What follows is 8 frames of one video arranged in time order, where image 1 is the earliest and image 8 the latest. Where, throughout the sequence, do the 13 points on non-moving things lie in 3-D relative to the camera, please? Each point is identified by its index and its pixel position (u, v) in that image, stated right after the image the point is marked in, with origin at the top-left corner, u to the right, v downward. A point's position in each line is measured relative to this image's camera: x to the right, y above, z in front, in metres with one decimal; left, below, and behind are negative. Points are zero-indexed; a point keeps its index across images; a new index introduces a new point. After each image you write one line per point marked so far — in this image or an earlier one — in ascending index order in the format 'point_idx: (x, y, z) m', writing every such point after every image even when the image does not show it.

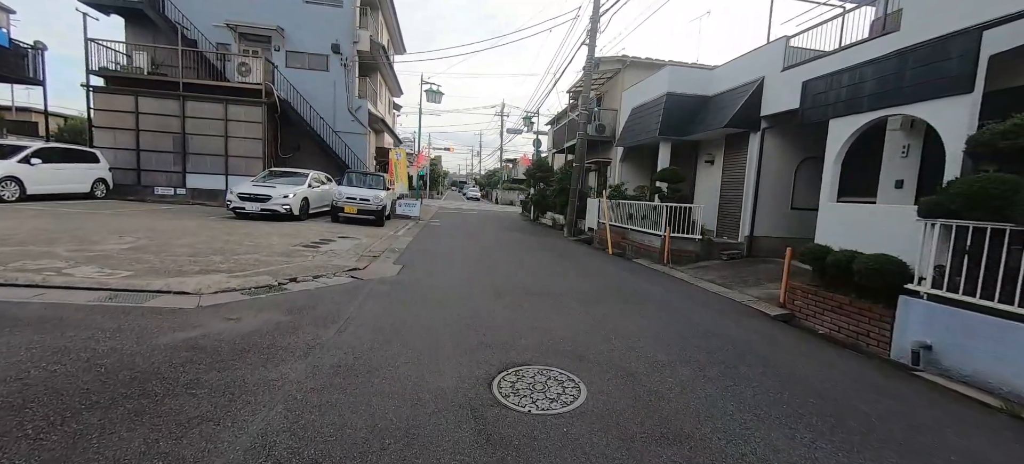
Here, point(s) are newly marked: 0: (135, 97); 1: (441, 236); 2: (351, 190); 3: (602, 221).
0: (-14.4, +5.1, +16.3) m
1: (-2.1, -0.1, +12.8) m
2: (-4.9, +1.3, +12.8) m
3: (+3.0, +0.3, +14.0) m
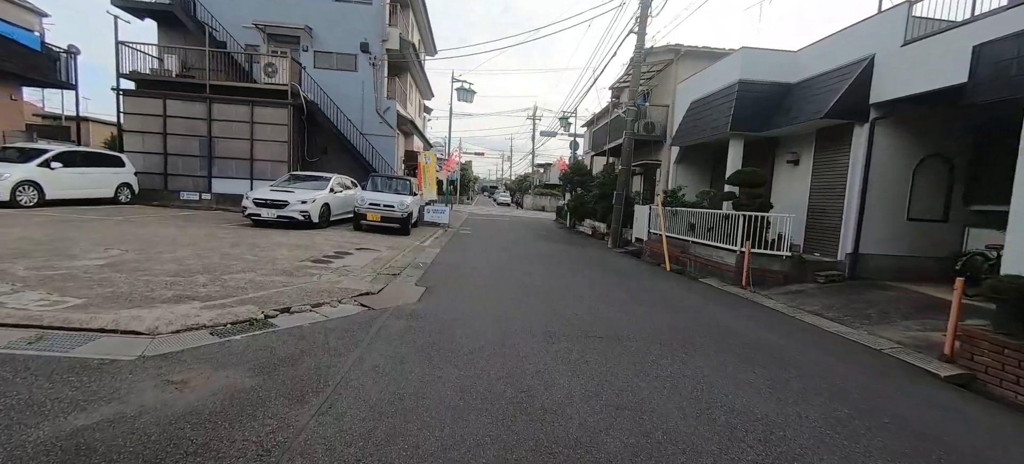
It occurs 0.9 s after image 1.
0: (-13.0, +4.9, +15.8) m
1: (-1.1, -0.4, +11.4) m
2: (-3.8, +1.0, +11.7) m
3: (+4.2, 0.0, +12.3) m
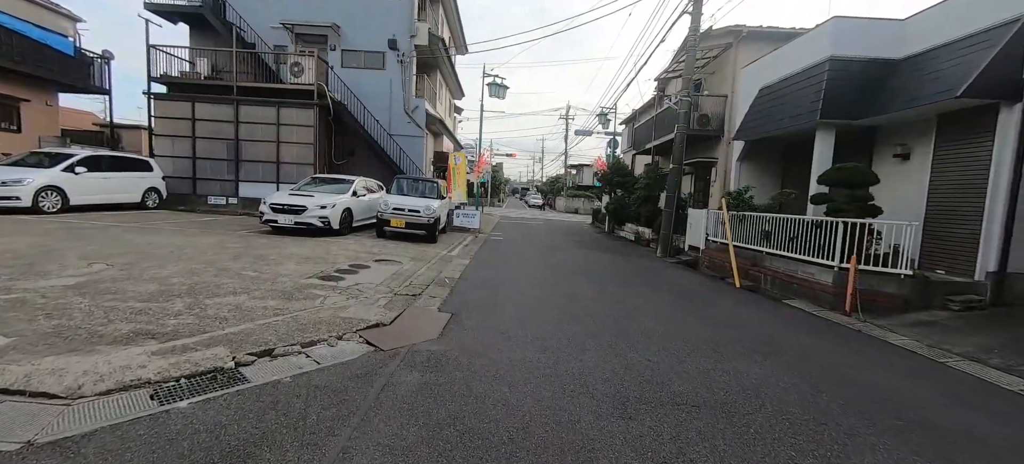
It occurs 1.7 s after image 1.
0: (-11.7, +4.7, +15.5) m
1: (-0.2, -0.6, +10.2) m
2: (-2.8, +0.8, +10.7) m
3: (+5.1, -0.2, +10.7) m
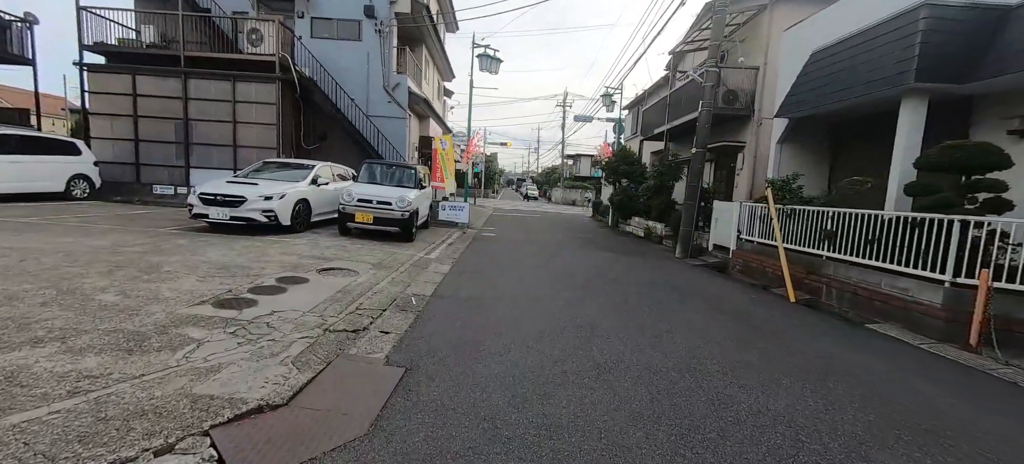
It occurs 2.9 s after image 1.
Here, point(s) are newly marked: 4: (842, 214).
0: (-11.9, +4.9, +13.3) m
1: (-0.3, -0.5, +8.3) m
2: (-3.0, +0.9, +8.7) m
3: (+5.0, -0.2, +8.8) m
4: (+5.1, +0.3, +6.6) m
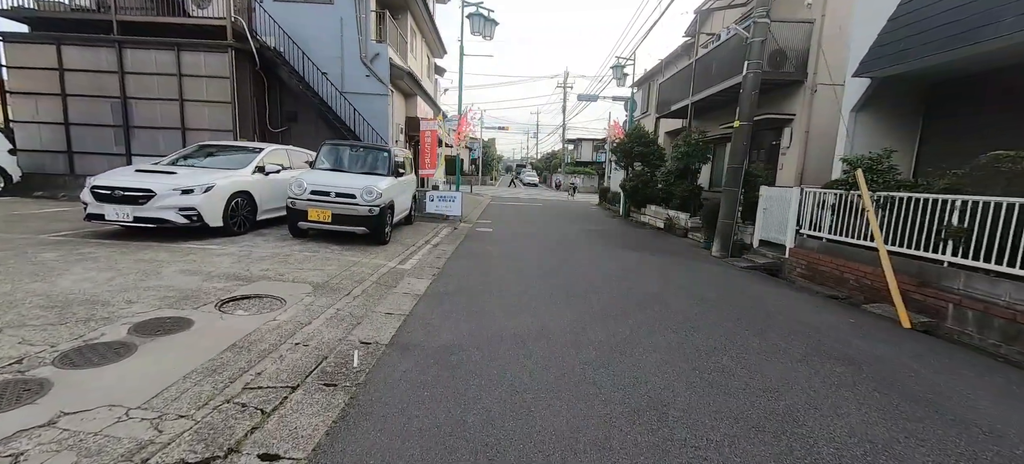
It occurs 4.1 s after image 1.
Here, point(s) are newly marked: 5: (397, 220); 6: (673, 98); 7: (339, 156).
0: (-12.0, +4.9, +11.2) m
1: (-0.3, -0.5, +6.3) m
2: (-3.0, +0.9, +6.7) m
3: (+5.0, -0.1, +6.9) m
4: (+5.1, +0.3, +4.7) m
5: (-2.2, +0.2, +8.1) m
6: (+5.4, +4.5, +14.2) m
7: (-3.3, +1.4, +8.0) m
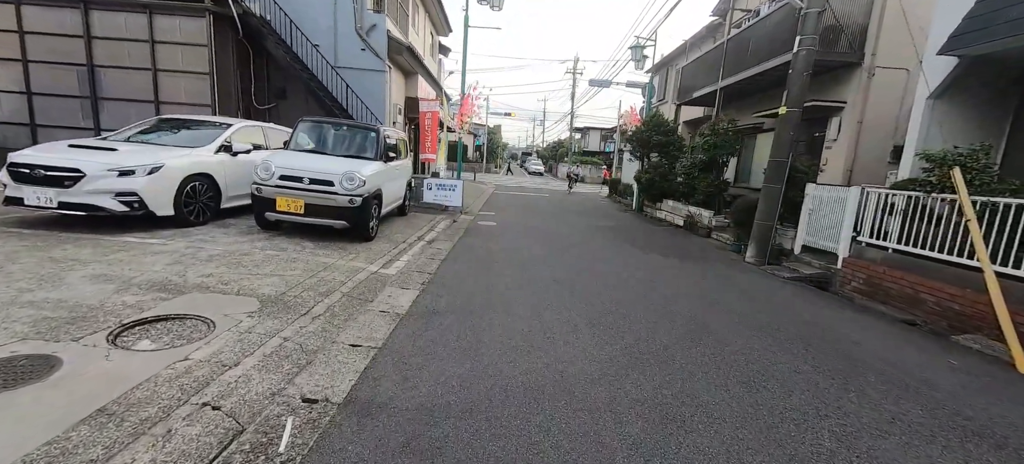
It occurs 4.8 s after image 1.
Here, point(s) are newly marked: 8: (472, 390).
0: (-11.7, +5.3, +10.0) m
1: (-0.2, -0.5, +5.3) m
2: (-2.9, +0.9, +5.6) m
3: (+5.1, -0.2, +5.8) m
4: (+5.2, +0.1, +3.6) m
5: (-2.1, +0.3, +7.0) m
6: (+5.7, +4.6, +13.0) m
7: (-3.1, +1.6, +7.0) m
8: (-0.3, -1.0, +2.6) m
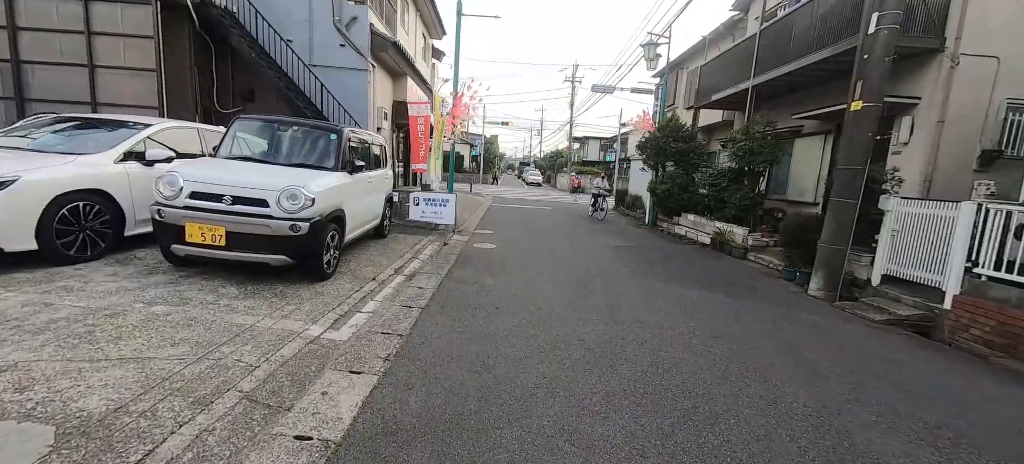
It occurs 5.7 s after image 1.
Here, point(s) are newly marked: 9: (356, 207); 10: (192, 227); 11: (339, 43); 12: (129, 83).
0: (-11.7, +4.8, +8.5) m
1: (-0.1, -0.9, +3.7) m
2: (-2.8, +0.6, +4.0) m
3: (+5.2, -0.5, +4.2) m
4: (+5.3, -0.1, +2.0) m
5: (-2.0, -0.1, +5.4) m
6: (+5.7, +4.1, +11.6) m
7: (-3.1, +1.2, +5.4) m
8: (-0.2, -1.2, +1.0) m
9: (-2.0, +0.3, +5.4) m
10: (-2.9, +0.1, +3.8) m
11: (-4.3, +4.7, +10.7) m
12: (-8.0, +3.1, +8.9) m
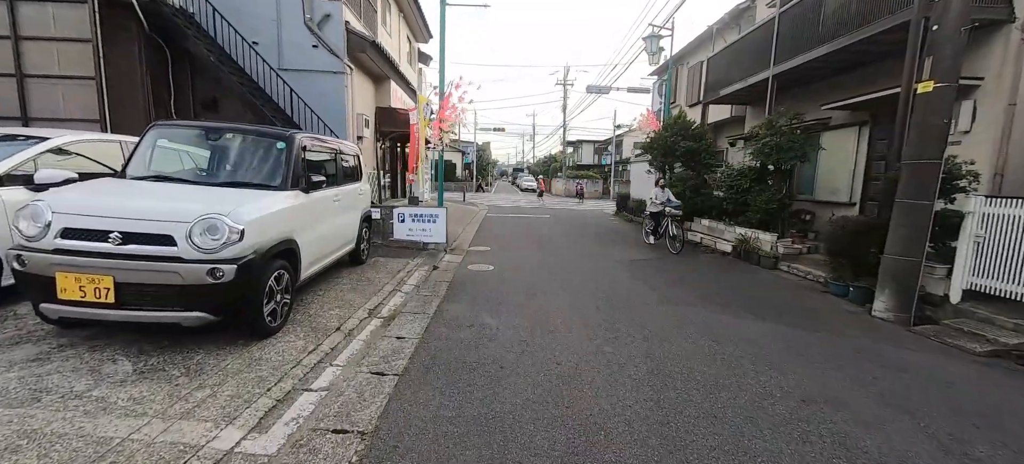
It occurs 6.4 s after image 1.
0: (-11.9, +4.1, +7.4) m
1: (0.0, -1.1, +2.6) m
2: (-2.8, +0.2, +2.9) m
3: (+5.2, -0.6, +3.2) m
4: (+5.4, -0.2, +1.0) m
5: (-2.0, -0.4, +4.3) m
6: (+5.5, +3.9, +10.6) m
7: (-3.1, +0.8, +4.3) m
8: (0.0, -1.4, -0.1) m
9: (-2.0, 0.0, +4.3) m
10: (-2.8, -0.3, +2.7) m
11: (-4.5, +4.3, +9.6) m
12: (-8.1, +2.5, +7.7) m
